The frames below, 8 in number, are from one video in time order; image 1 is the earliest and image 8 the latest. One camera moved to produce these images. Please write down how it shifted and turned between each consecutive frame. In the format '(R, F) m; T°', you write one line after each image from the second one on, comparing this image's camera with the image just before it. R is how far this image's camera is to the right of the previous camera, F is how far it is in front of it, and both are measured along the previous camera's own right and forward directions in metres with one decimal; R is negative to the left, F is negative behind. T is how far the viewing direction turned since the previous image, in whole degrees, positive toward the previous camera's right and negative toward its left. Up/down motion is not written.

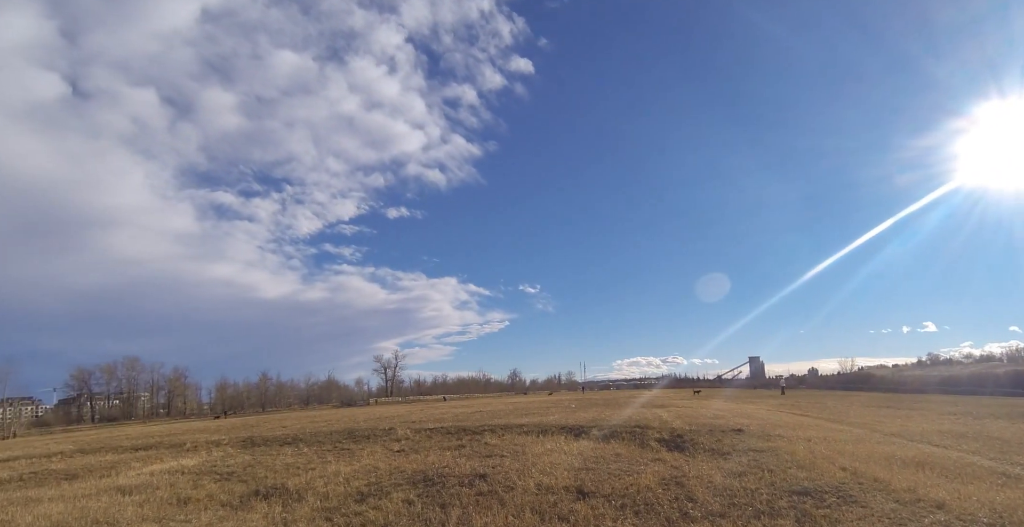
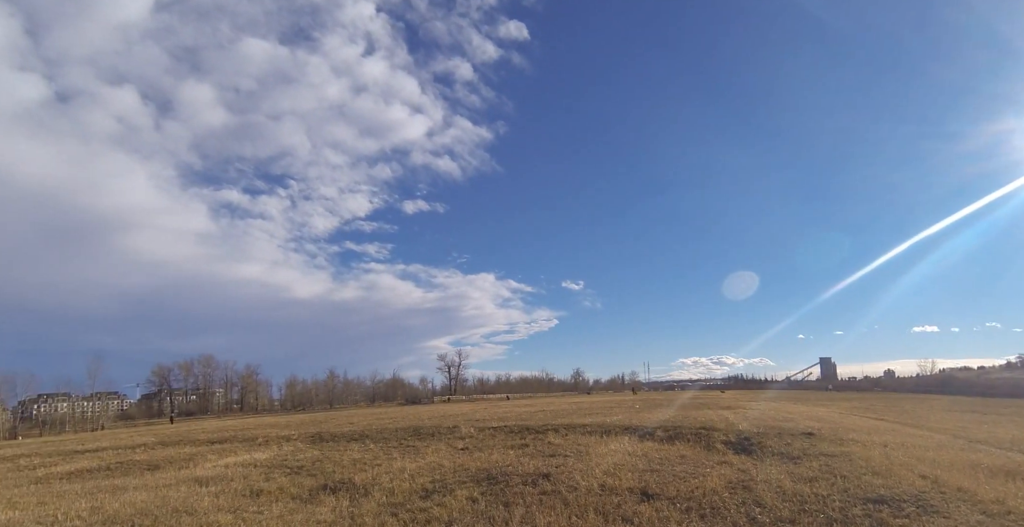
(-0.6, +0.2) m; -4°
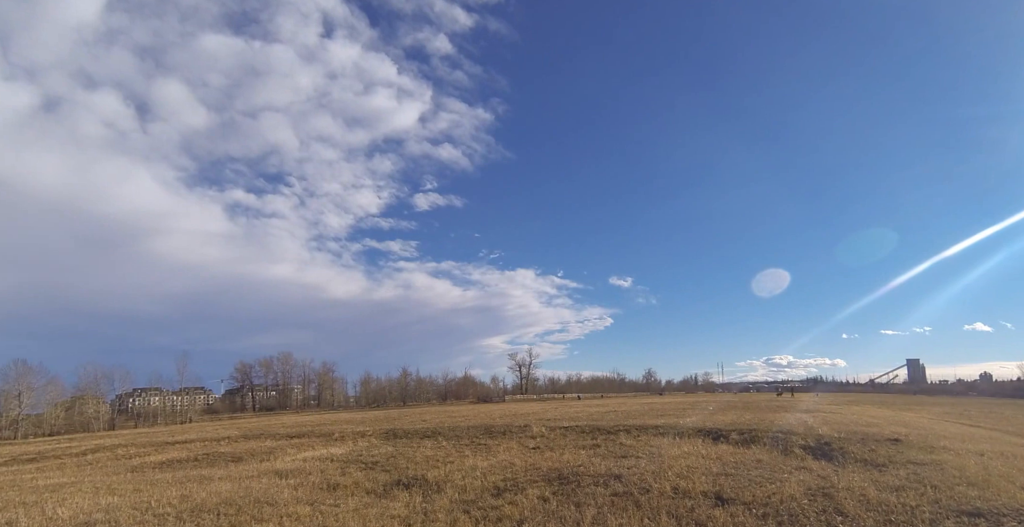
(-0.7, +0.2) m; -5°
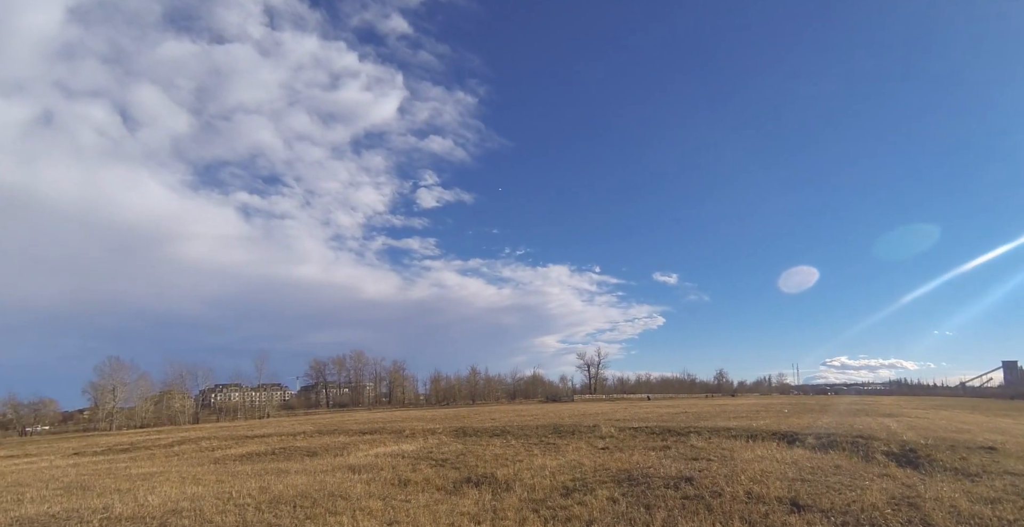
(-0.6, +0.1) m; -5°
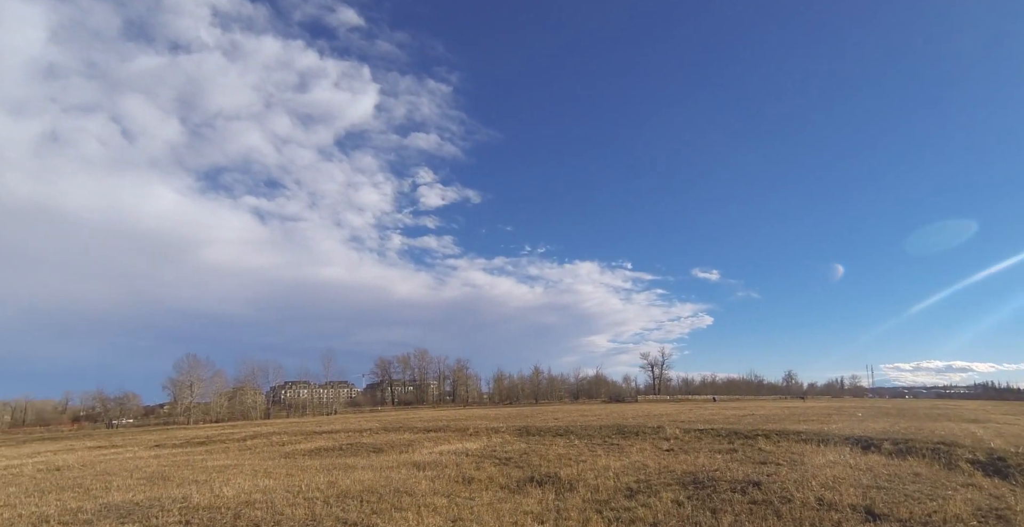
(-0.6, 0.0) m; -4°
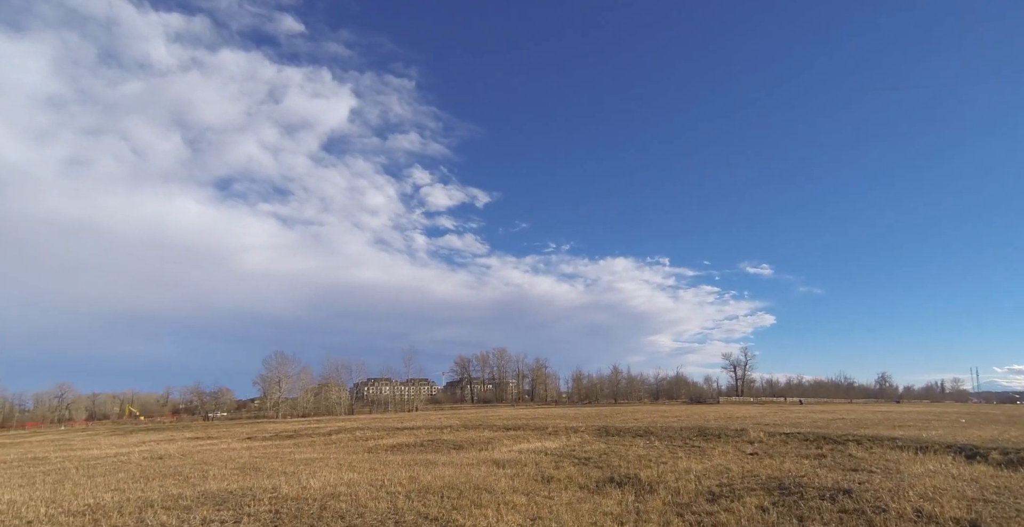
(-0.7, -0.1) m; -5°
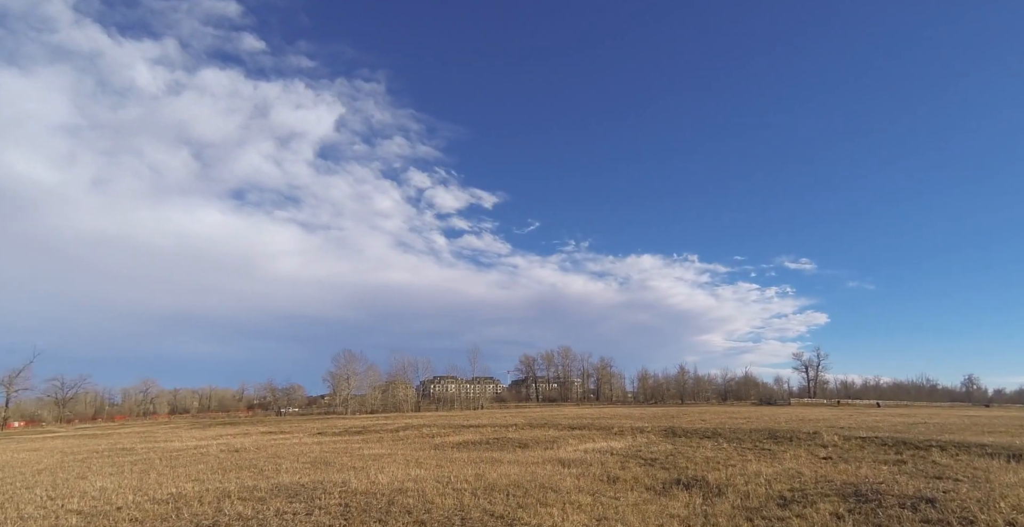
(-0.6, -0.2) m; -4°
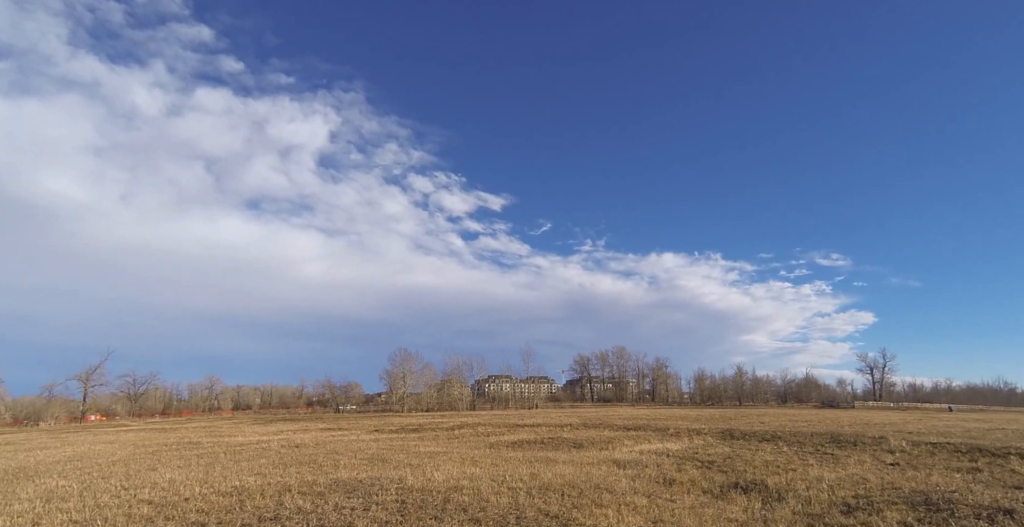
(-0.5, -0.2) m; -4°
